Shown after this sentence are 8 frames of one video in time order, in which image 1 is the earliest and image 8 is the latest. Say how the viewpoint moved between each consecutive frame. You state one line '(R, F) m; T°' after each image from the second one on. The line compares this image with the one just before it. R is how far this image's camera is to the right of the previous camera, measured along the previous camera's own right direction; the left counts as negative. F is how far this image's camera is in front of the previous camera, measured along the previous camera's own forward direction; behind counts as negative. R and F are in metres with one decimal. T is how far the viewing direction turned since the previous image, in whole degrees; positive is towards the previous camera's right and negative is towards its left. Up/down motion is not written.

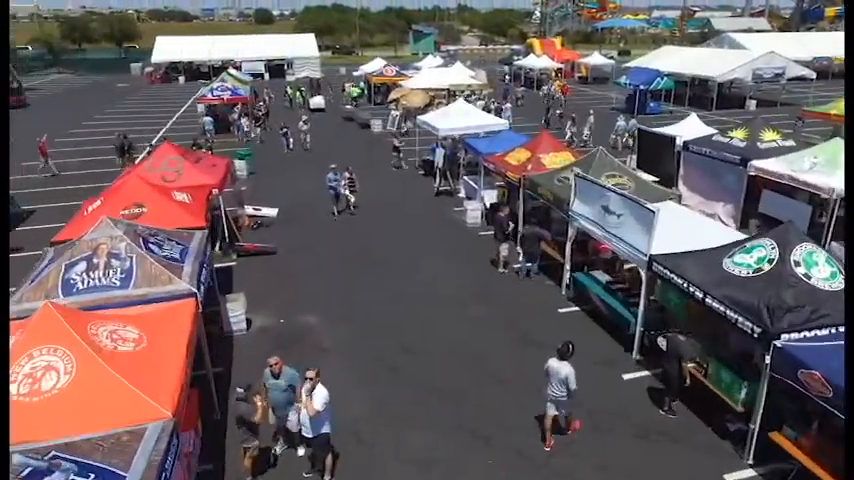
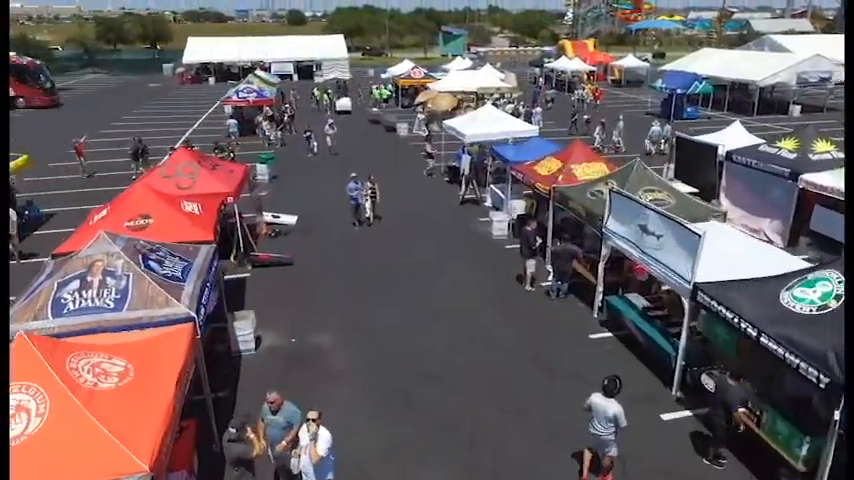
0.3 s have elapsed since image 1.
(+0.1, +0.7) m; -3°
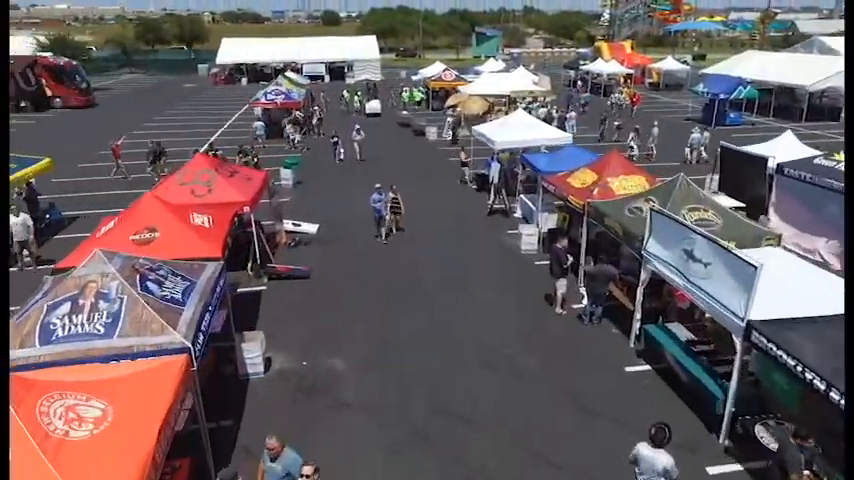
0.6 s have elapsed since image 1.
(+0.1, +0.7) m; -3°
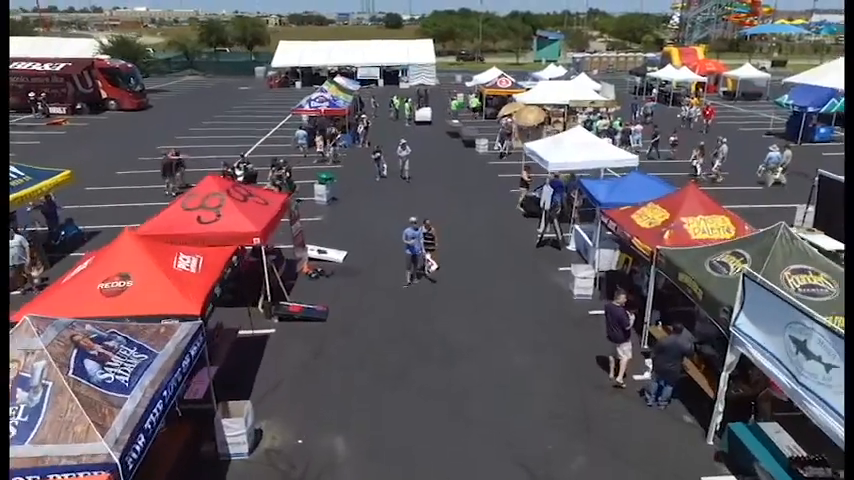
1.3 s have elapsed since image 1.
(+0.3, +1.8) m; -5°
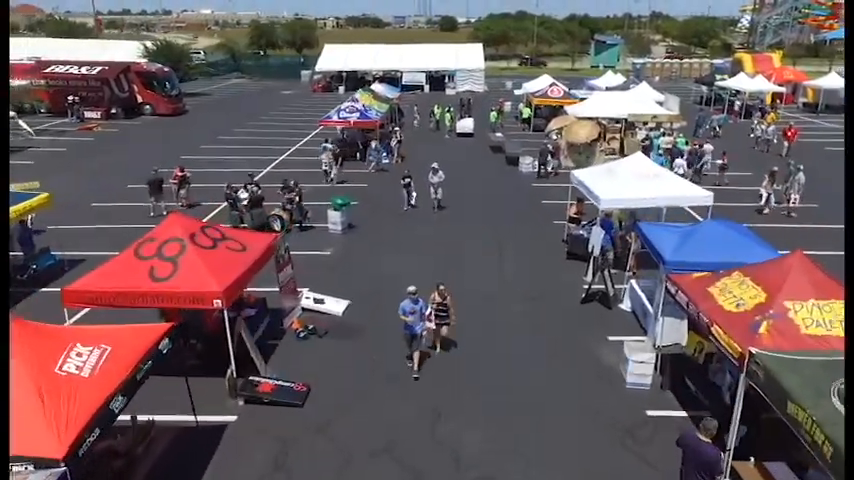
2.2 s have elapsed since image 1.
(+0.6, +2.5) m; -5°
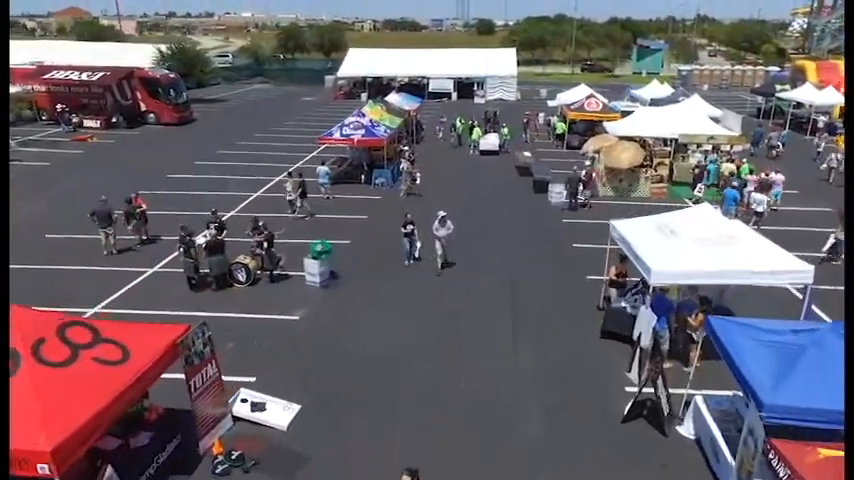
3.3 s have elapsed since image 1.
(+0.7, +3.3) m; -3°
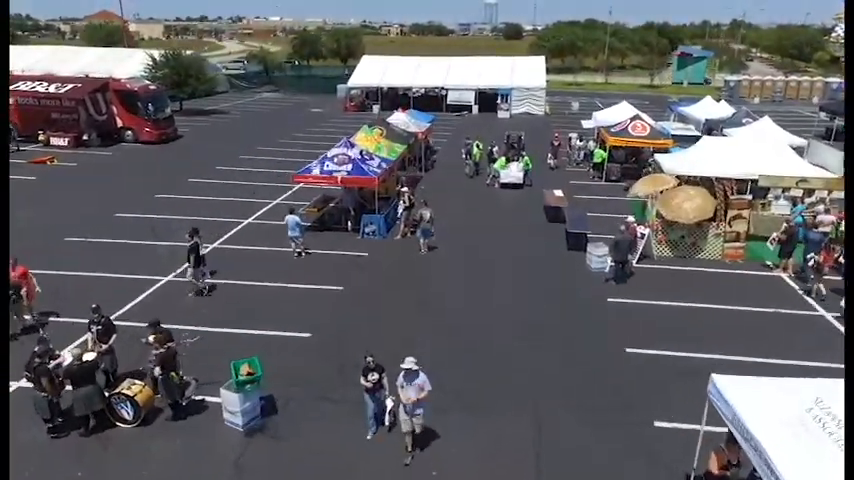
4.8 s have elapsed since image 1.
(+0.6, +4.7) m; -2°
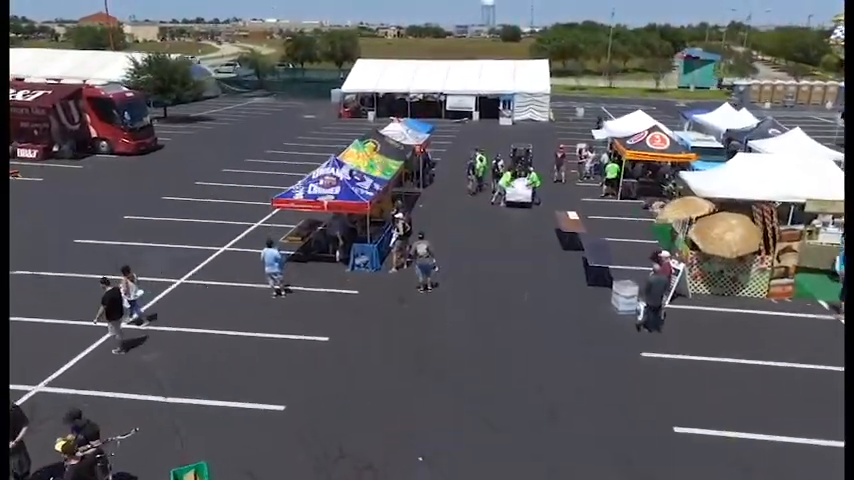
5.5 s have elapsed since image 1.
(0.0, +2.1) m; 0°
